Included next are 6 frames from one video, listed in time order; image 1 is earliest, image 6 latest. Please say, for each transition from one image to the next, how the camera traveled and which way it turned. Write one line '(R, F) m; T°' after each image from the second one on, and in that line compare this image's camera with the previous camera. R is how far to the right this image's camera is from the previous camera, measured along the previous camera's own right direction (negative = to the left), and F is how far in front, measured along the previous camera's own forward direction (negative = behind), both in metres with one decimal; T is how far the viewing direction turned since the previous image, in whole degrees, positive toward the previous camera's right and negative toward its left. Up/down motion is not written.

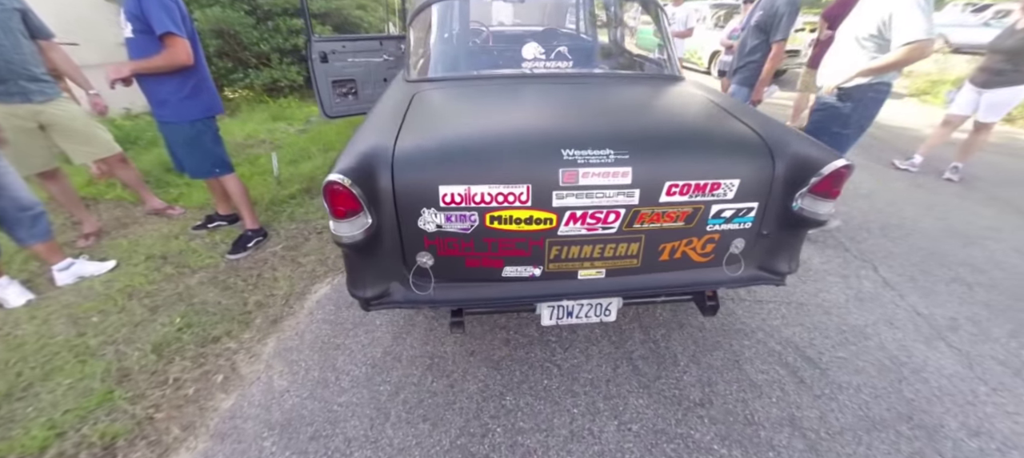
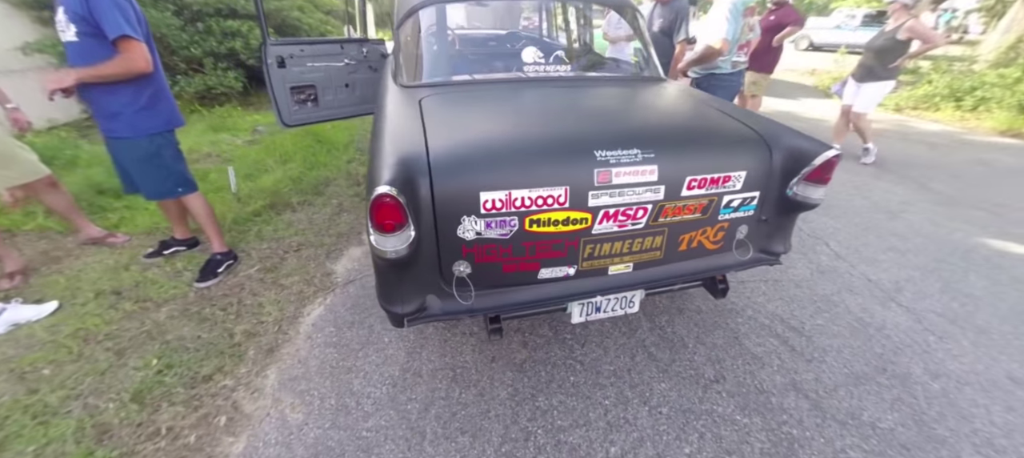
(-0.3, 0.0) m; +8°
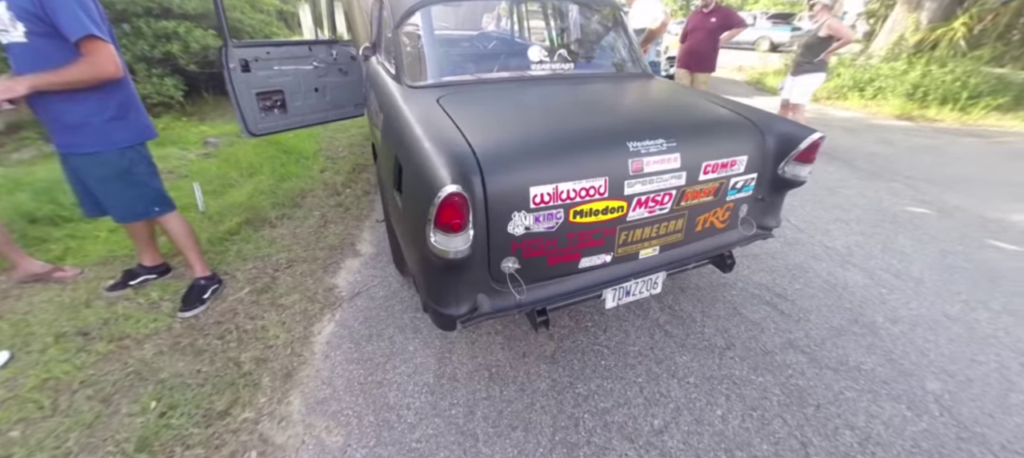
(-0.4, 0.0) m; +8°
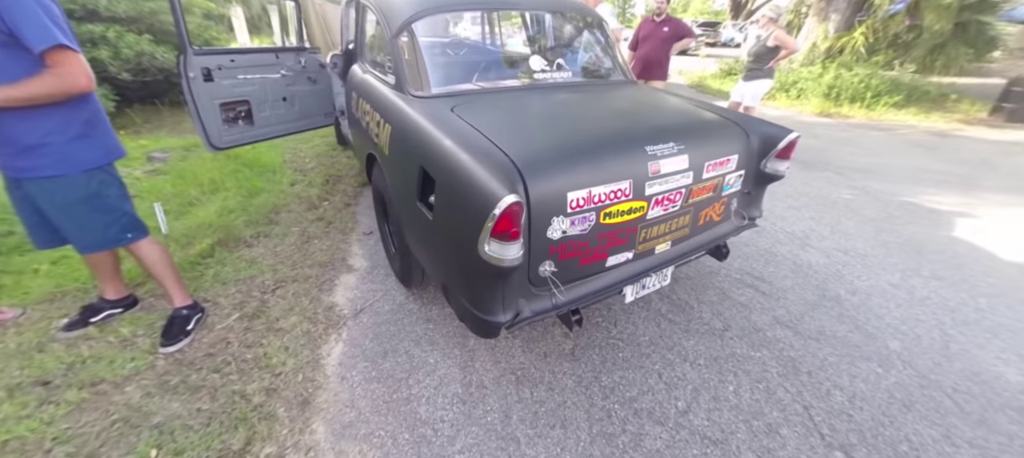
(-0.3, 0.0) m; +8°
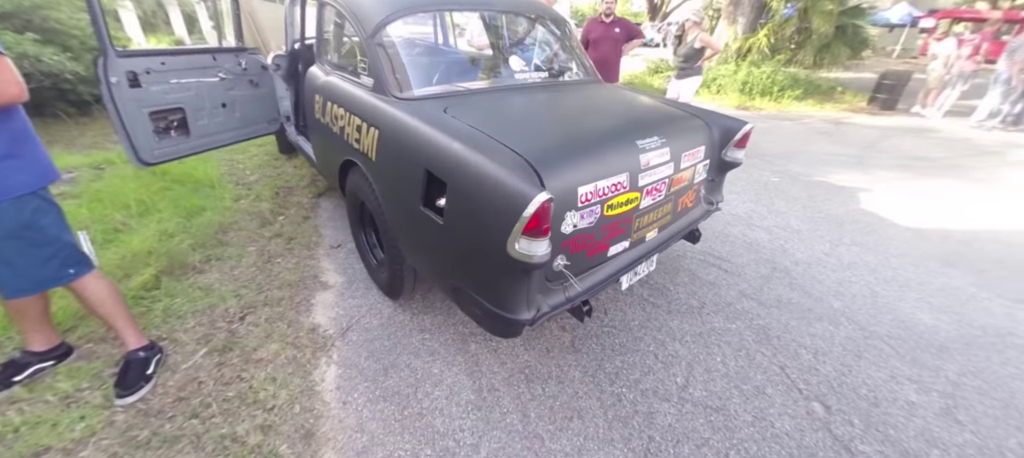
(-0.3, 0.0) m; +9°
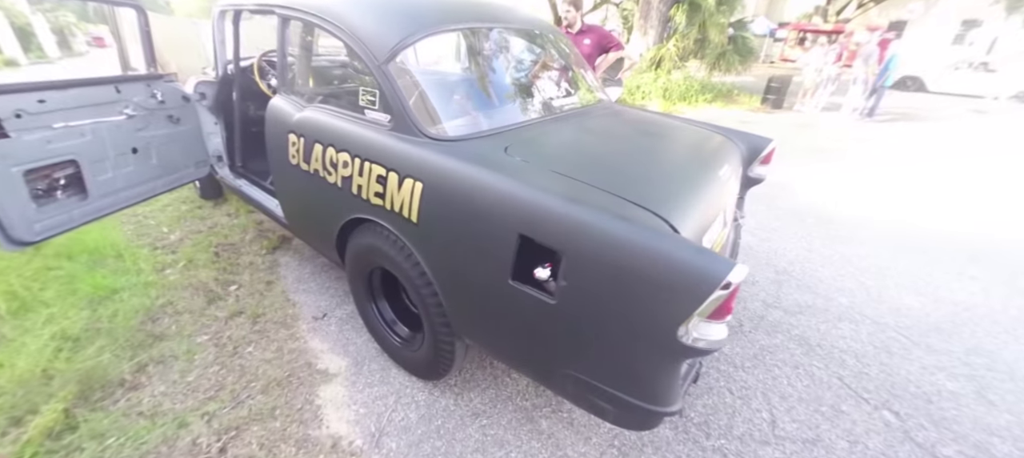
(-0.6, +0.4) m; +12°
